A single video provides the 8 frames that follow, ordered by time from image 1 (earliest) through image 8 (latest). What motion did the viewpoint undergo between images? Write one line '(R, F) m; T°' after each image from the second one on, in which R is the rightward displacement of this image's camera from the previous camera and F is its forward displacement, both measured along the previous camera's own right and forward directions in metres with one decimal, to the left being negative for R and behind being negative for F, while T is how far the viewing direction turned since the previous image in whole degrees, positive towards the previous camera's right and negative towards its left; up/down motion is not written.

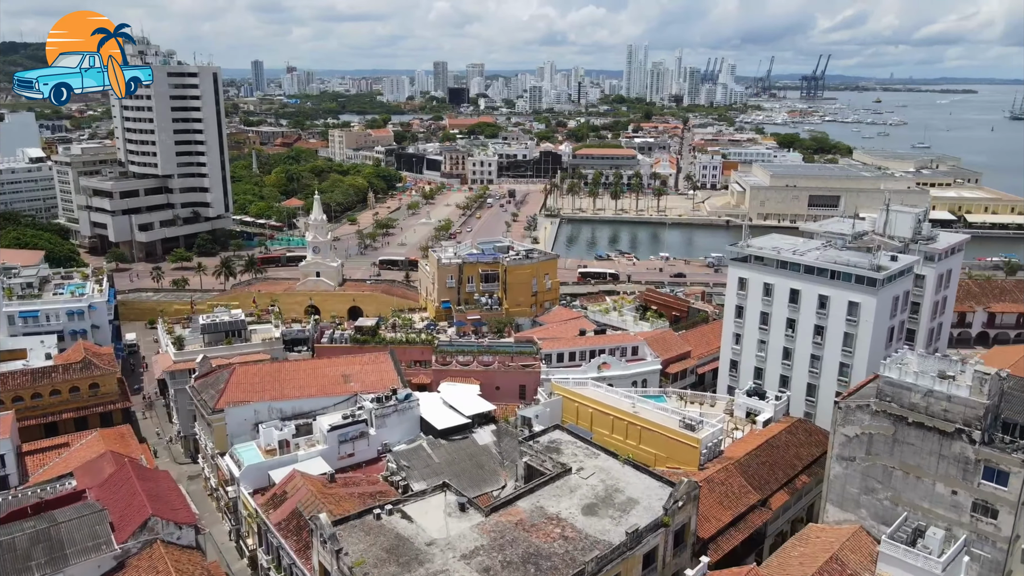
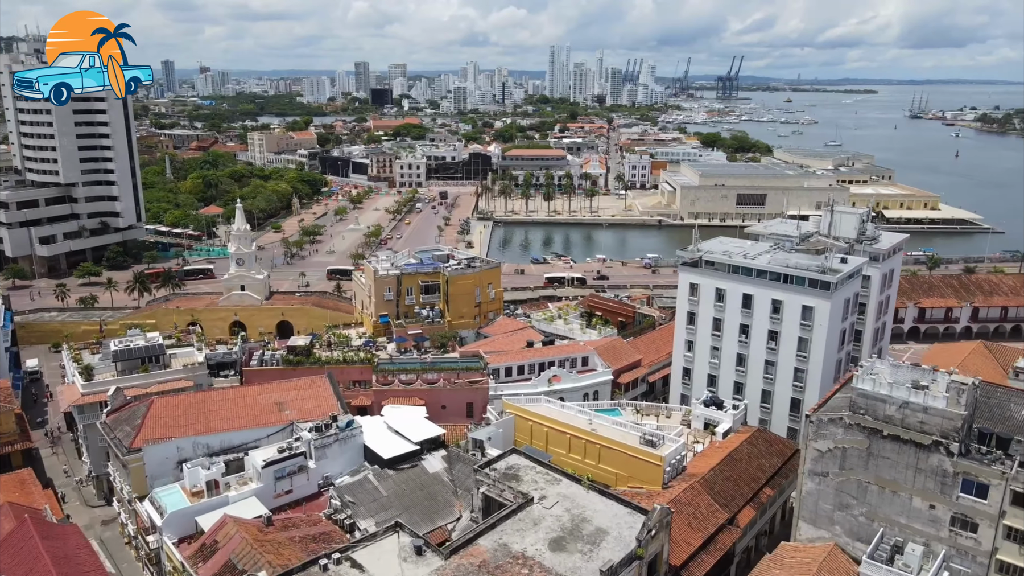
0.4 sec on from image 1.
(-0.9, +2.3) m; +6°
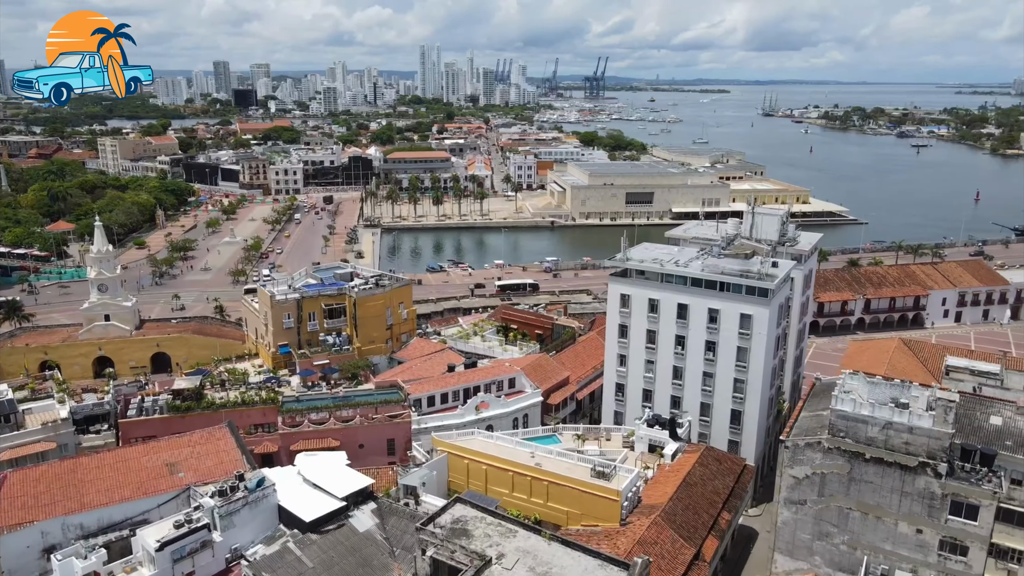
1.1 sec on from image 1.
(-2.1, +3.7) m; +9°
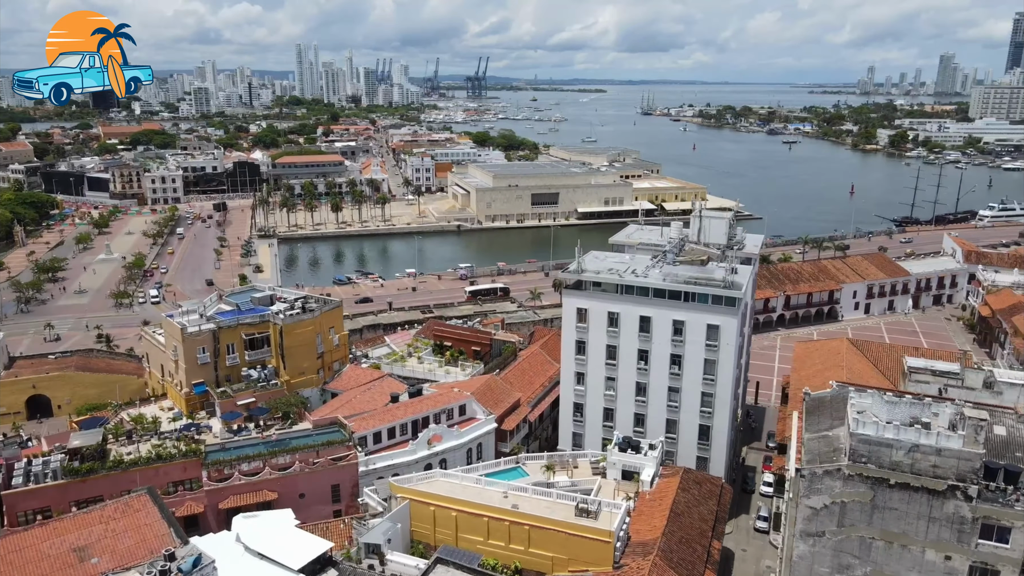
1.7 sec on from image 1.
(-2.9, +3.5) m; +9°
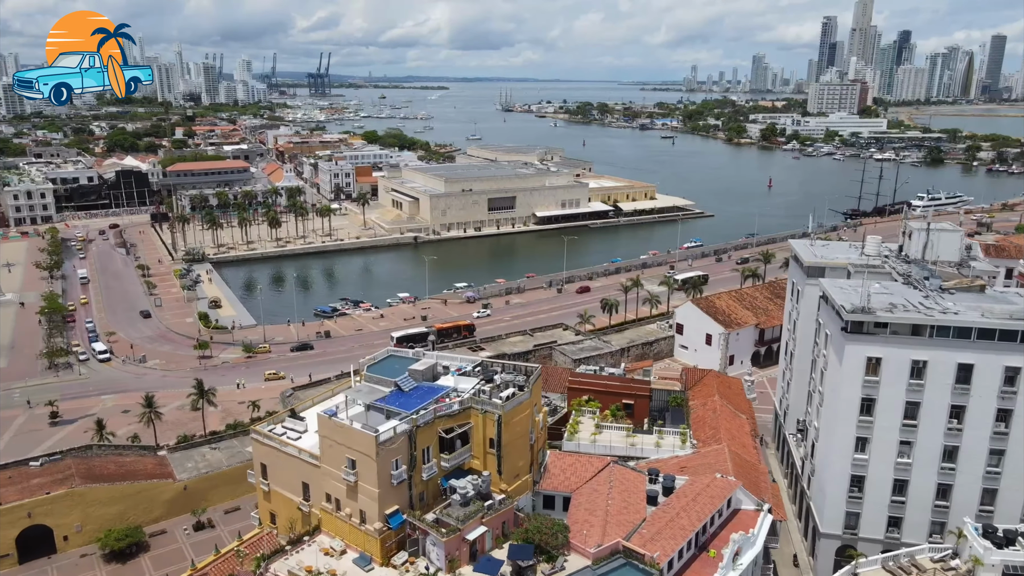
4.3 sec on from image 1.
(-16.3, +11.6) m; +12°
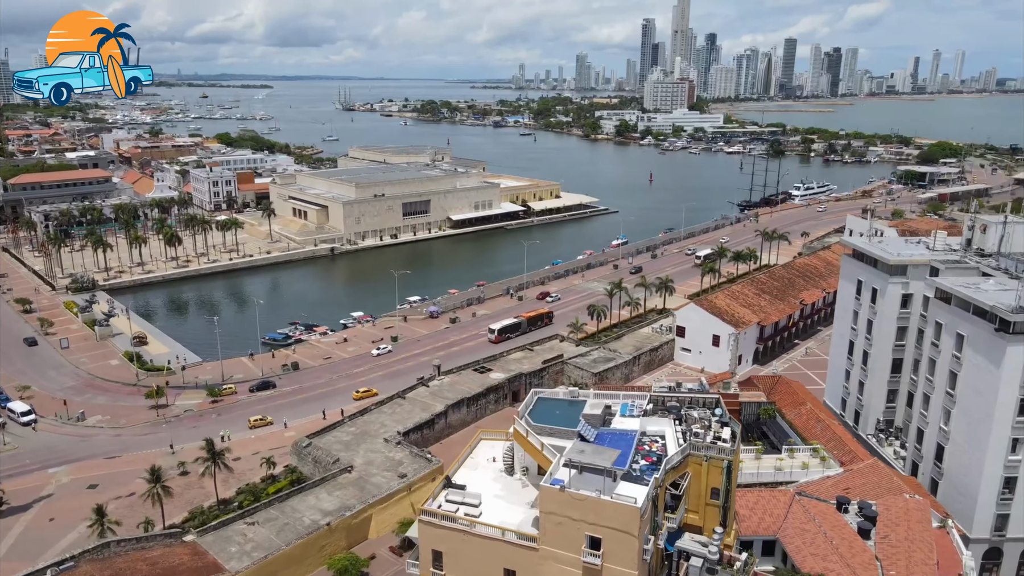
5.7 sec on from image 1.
(-11.6, +5.4) m; +12°
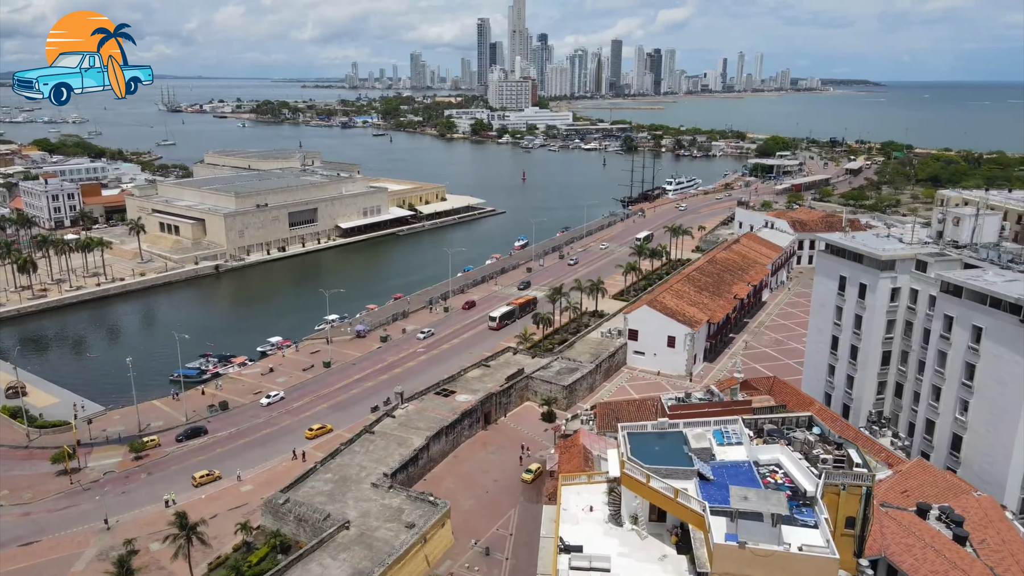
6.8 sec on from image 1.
(-7.4, +4.0) m; +12°
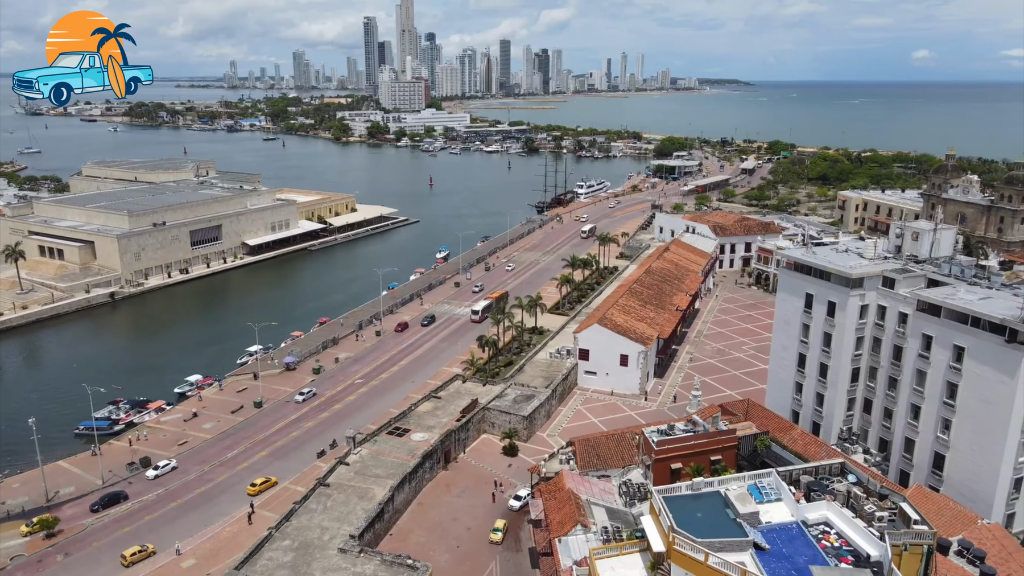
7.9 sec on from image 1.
(-3.5, +3.0) m; +8°
